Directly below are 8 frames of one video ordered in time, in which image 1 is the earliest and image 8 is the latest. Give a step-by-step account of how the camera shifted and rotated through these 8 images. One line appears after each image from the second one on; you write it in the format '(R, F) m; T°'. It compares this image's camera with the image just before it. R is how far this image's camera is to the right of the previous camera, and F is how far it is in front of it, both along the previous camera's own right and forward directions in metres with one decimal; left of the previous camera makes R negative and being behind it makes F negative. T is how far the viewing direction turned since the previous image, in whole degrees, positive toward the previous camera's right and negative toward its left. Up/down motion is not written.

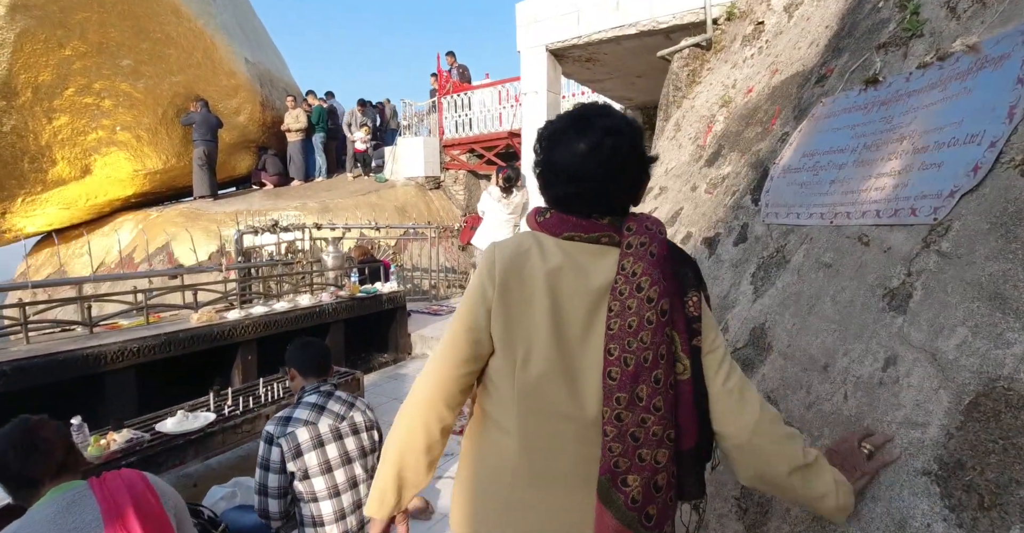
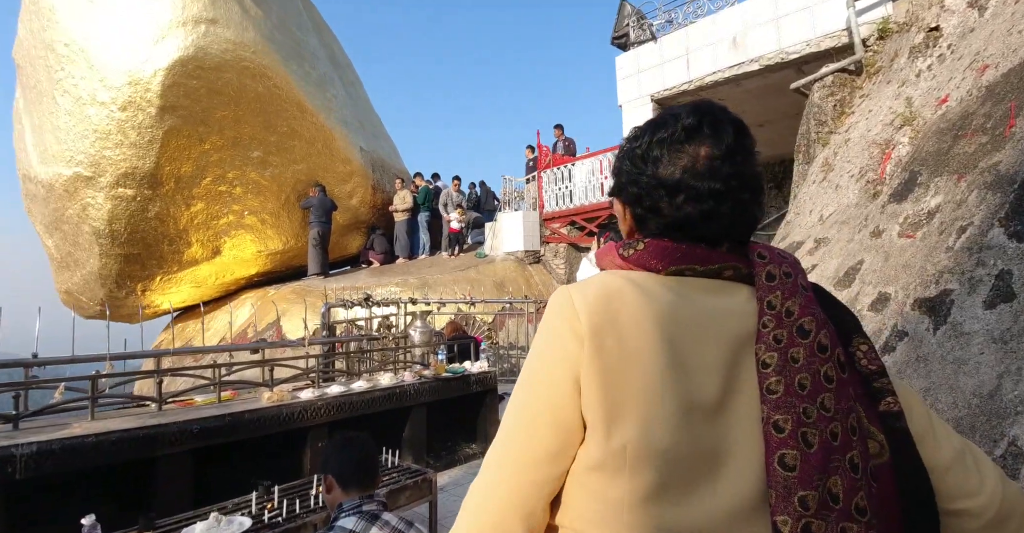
(0.0, +0.7) m; -11°
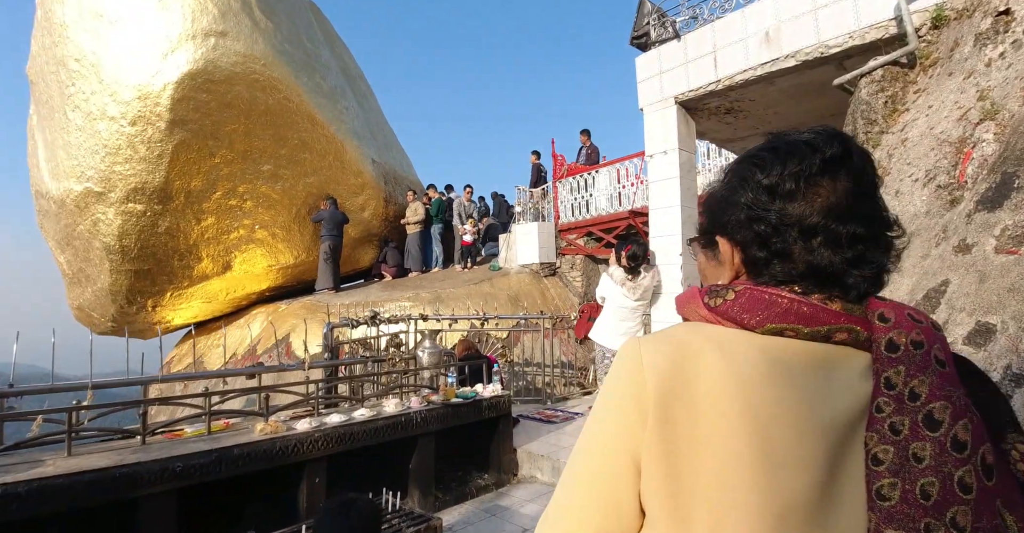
(0.0, +0.3) m; -2°
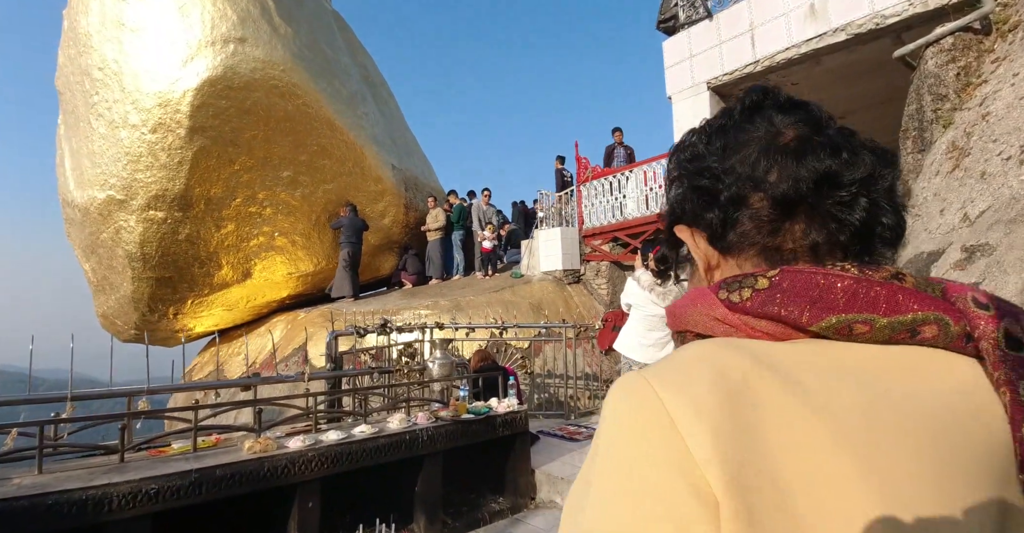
(+0.1, +0.4) m; -3°
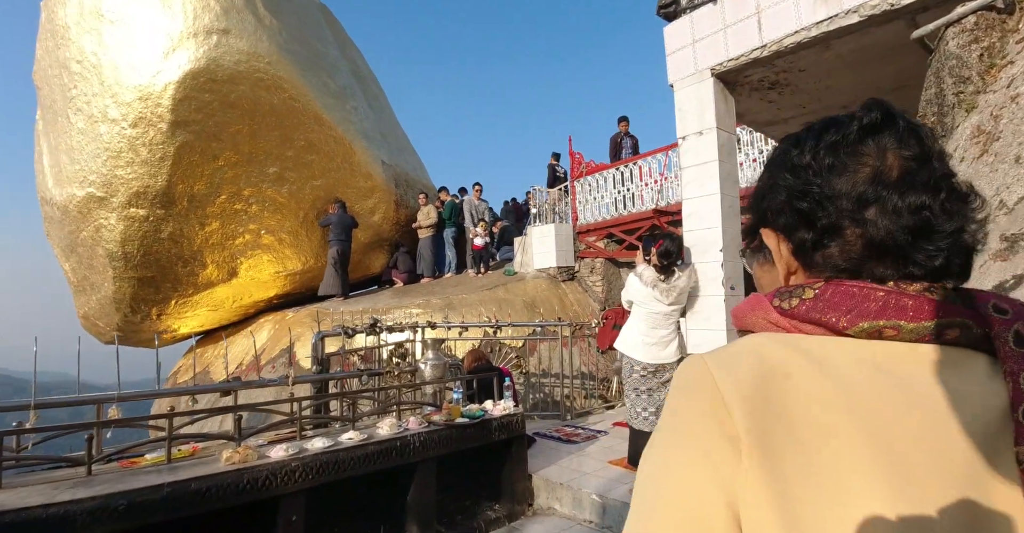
(0.0, +0.2) m; +1°
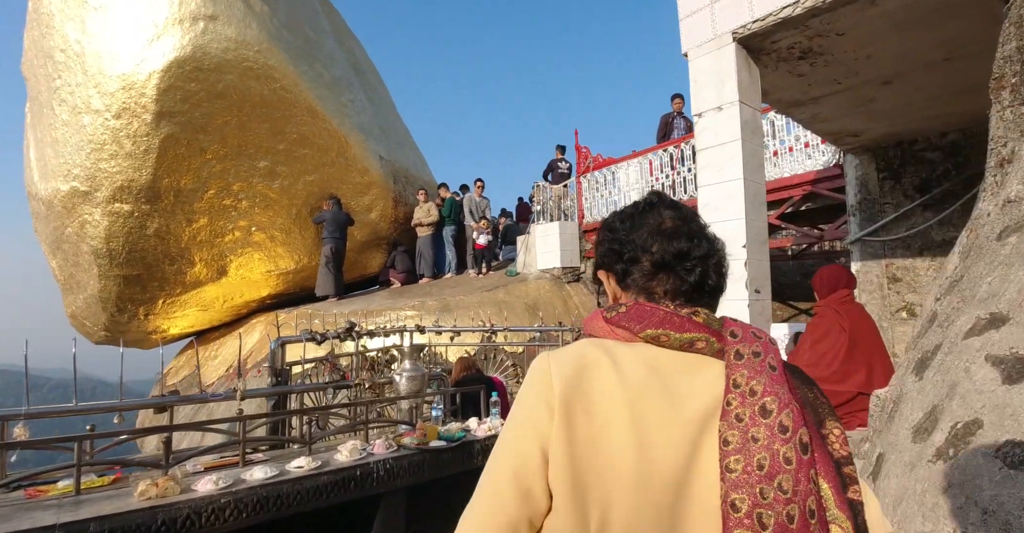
(+0.2, +0.6) m; -1°
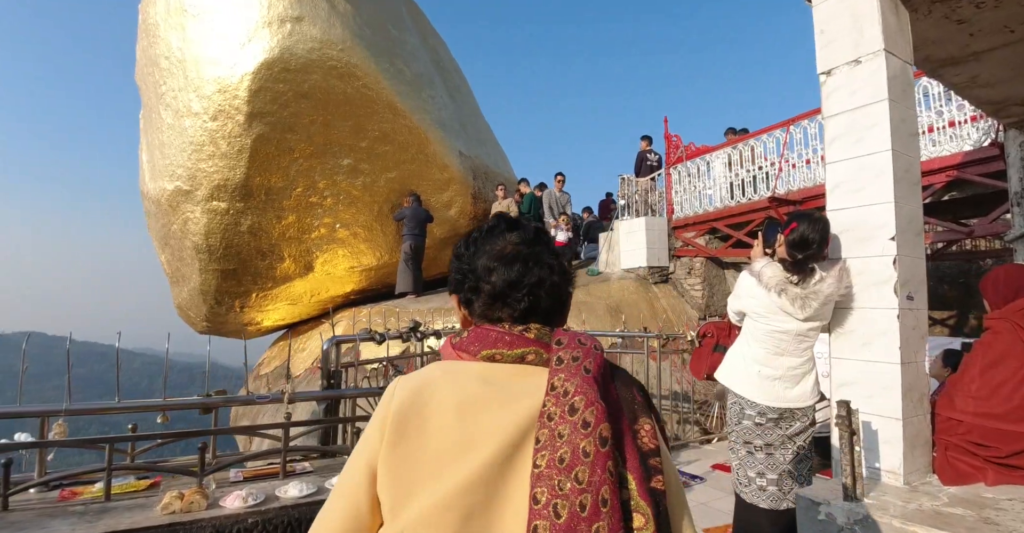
(+0.1, +0.5) m; -9°
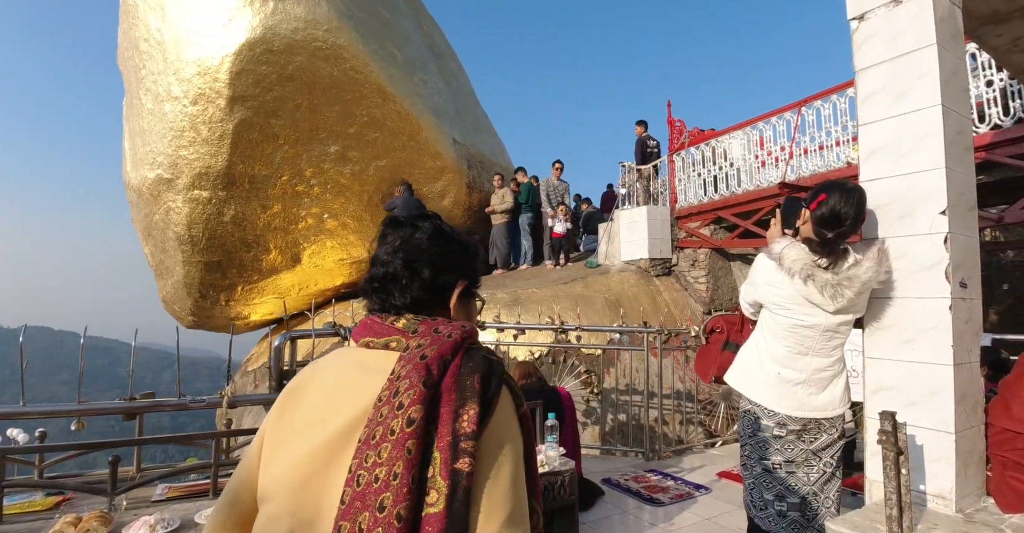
(+0.1, +0.4) m; 0°
